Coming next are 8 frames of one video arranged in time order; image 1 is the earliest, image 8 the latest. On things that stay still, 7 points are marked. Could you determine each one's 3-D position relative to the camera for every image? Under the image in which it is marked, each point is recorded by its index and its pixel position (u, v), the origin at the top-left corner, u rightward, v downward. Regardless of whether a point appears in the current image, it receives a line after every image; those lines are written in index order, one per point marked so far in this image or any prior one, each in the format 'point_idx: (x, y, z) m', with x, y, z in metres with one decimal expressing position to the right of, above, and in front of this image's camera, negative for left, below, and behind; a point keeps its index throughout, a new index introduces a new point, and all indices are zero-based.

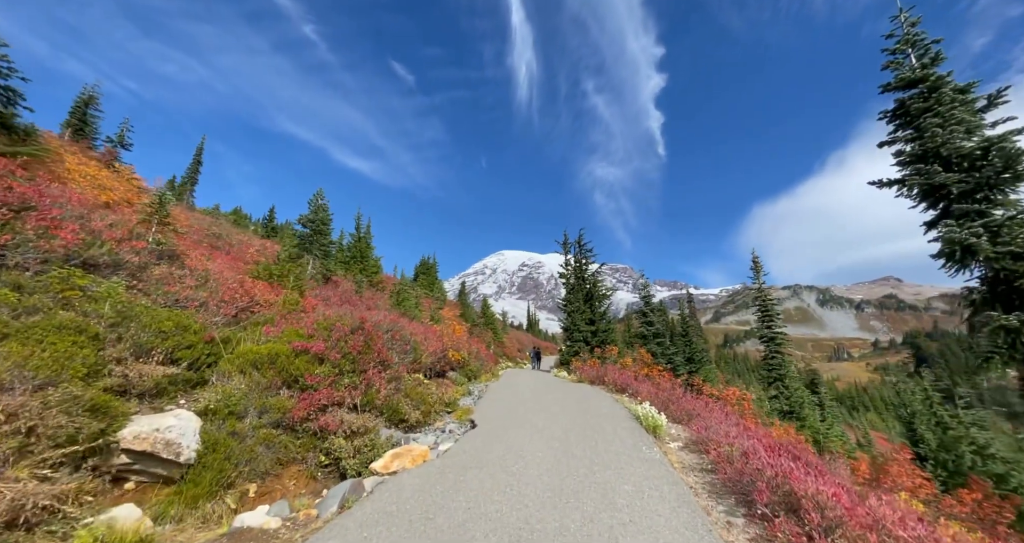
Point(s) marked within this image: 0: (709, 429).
0: (+4.5, -3.6, +8.7) m
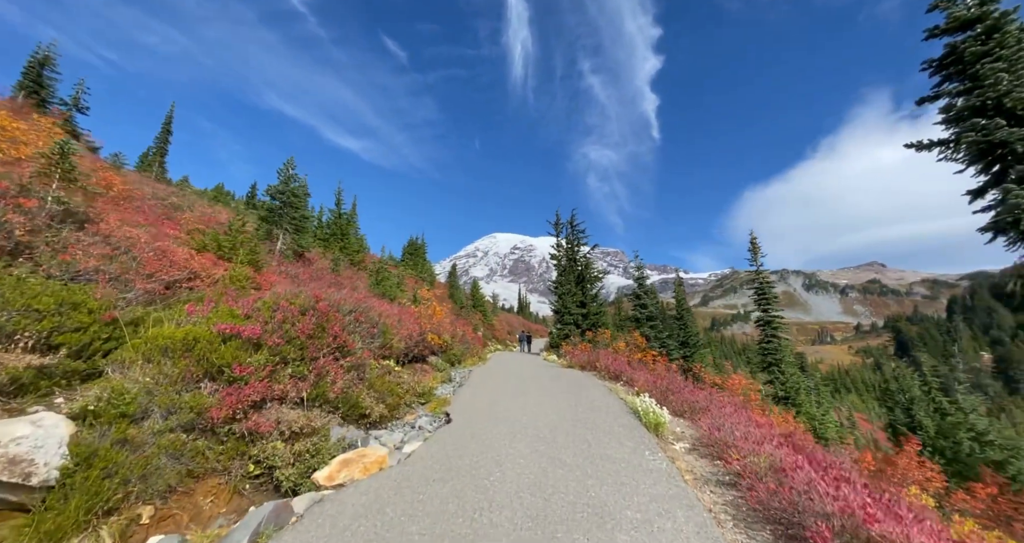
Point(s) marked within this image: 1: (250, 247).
0: (+4.1, -3.1, +7.4) m
1: (-8.8, +0.9, +12.7) m
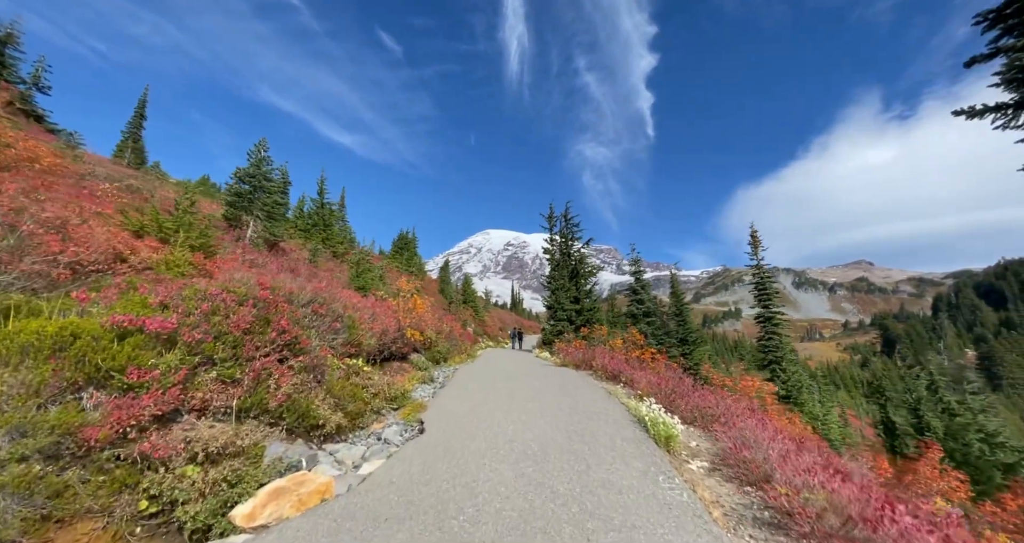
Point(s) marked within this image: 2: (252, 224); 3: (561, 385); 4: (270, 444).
0: (+3.8, -2.8, +6.0) m
1: (-9.1, +1.3, +11.1) m
2: (-13.4, +2.5, +19.6) m
3: (+1.7, -3.8, +12.7) m
4: (-3.9, -2.7, +6.1) m
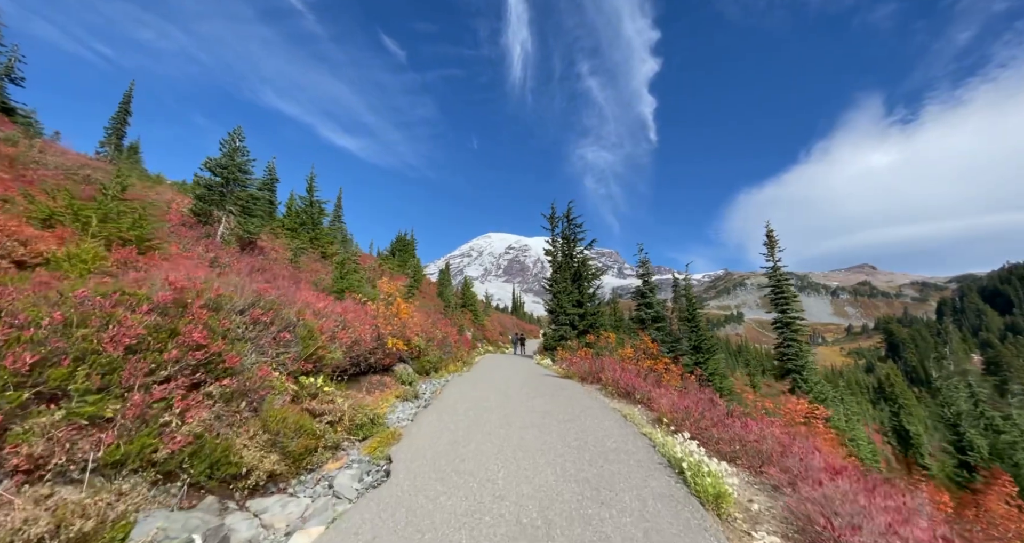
0: (+3.6, -2.7, +4.0) m
1: (-9.3, +1.3, +9.3) m
2: (-13.5, +2.4, +17.8) m
3: (+1.5, -3.8, +10.7) m
4: (-4.0, -2.7, +4.2) m
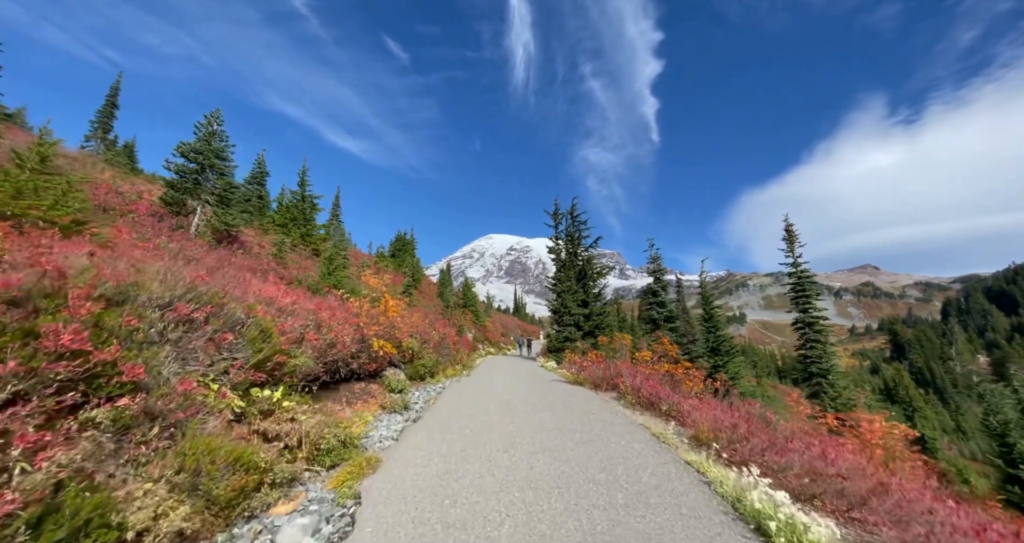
0: (+3.7, -2.4, +2.3) m
1: (-9.1, +1.5, +7.6) m
2: (-13.3, +2.6, +16.2) m
3: (+1.7, -3.5, +9.0) m
4: (-3.9, -2.4, +2.5) m
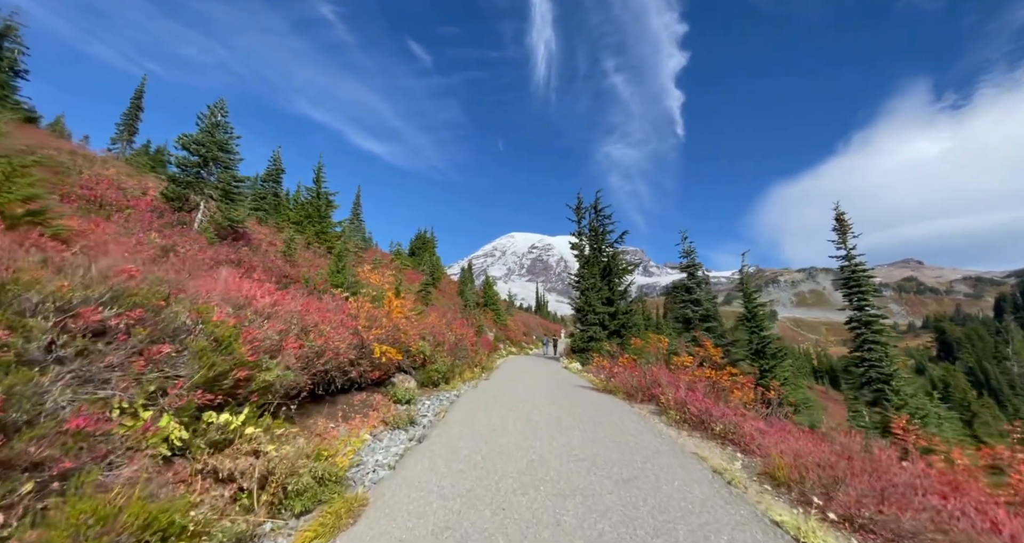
0: (+3.8, -2.3, +0.6) m
1: (-8.8, +1.6, +6.6) m
2: (-12.5, +2.7, +15.4) m
3: (+2.1, -3.4, +7.4) m
4: (-3.9, -2.3, +1.2) m
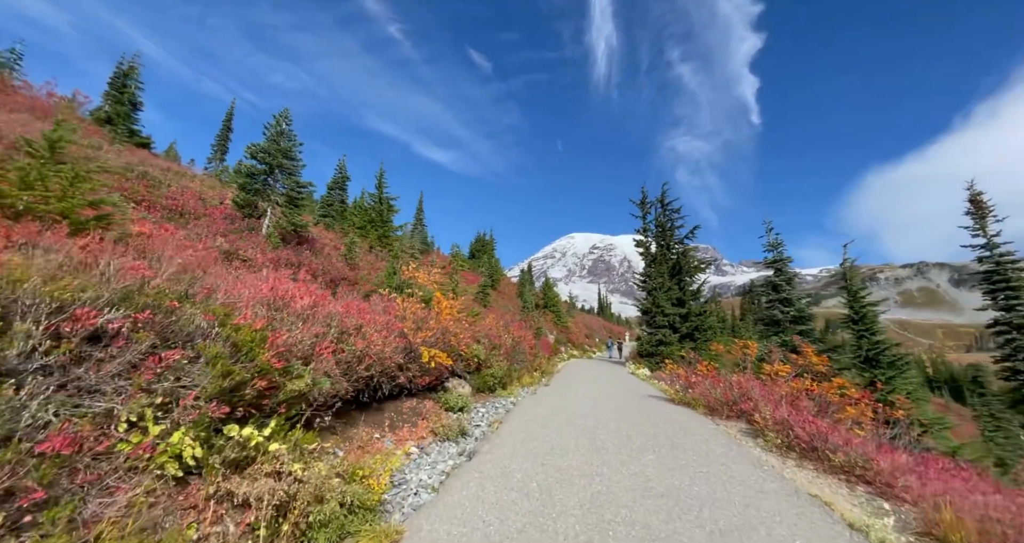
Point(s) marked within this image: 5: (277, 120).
0: (+3.6, -2.1, -1.1) m
1: (-7.9, +1.5, +6.8) m
2: (-10.2, +2.5, +16.1) m
3: (+3.1, -3.2, +5.9) m
4: (-3.8, -2.3, +0.7) m
5: (-10.6, +6.7, +17.2) m
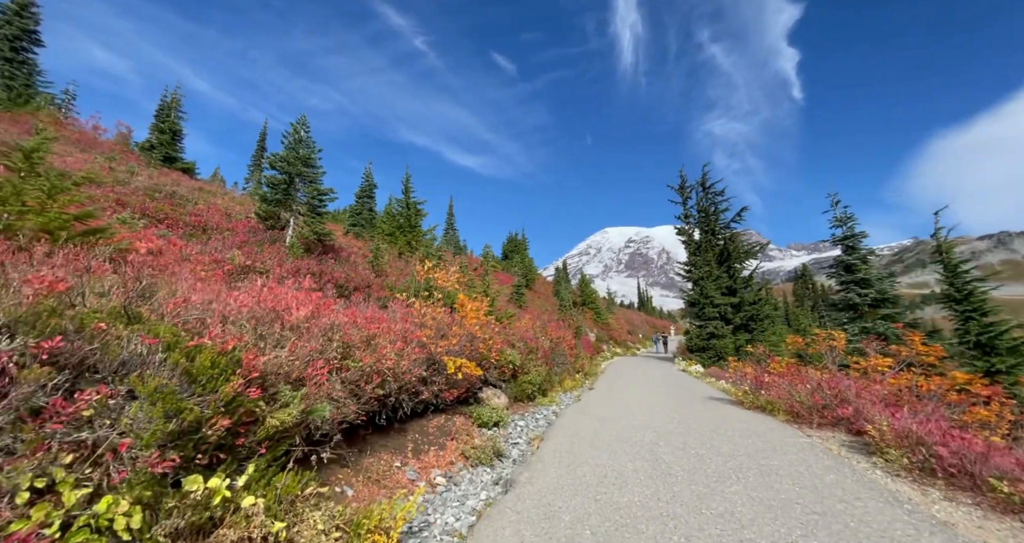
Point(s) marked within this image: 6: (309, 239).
0: (+3.5, -1.7, -2.7) m
1: (-7.5, +1.2, +6.2) m
2: (-9.1, +2.1, +15.7) m
3: (+3.6, -2.9, +4.3) m
4: (-3.8, -2.4, -0.3) m
5: (-9.5, +6.2, +16.8) m
6: (-8.3, +1.3, +15.8) m
